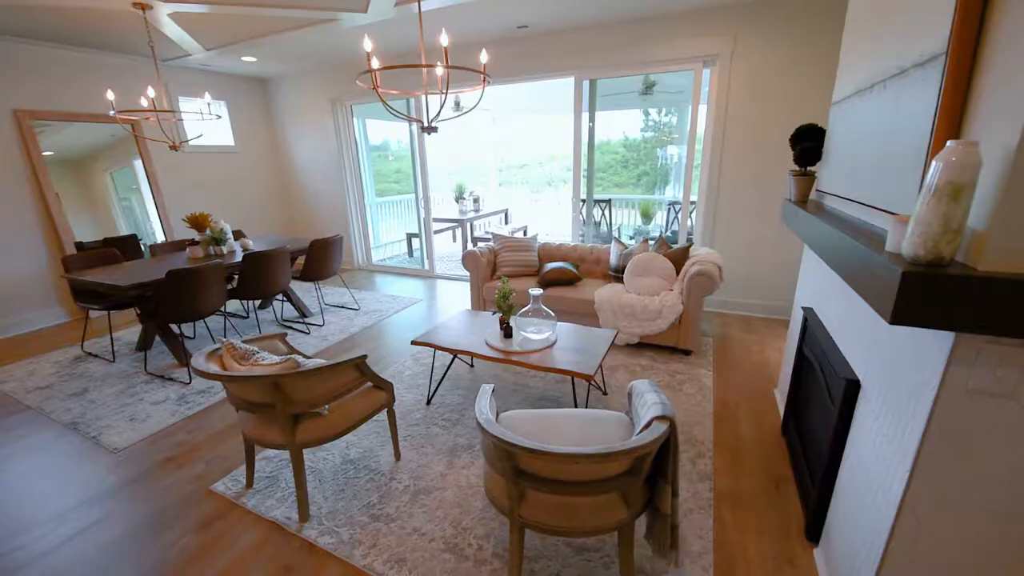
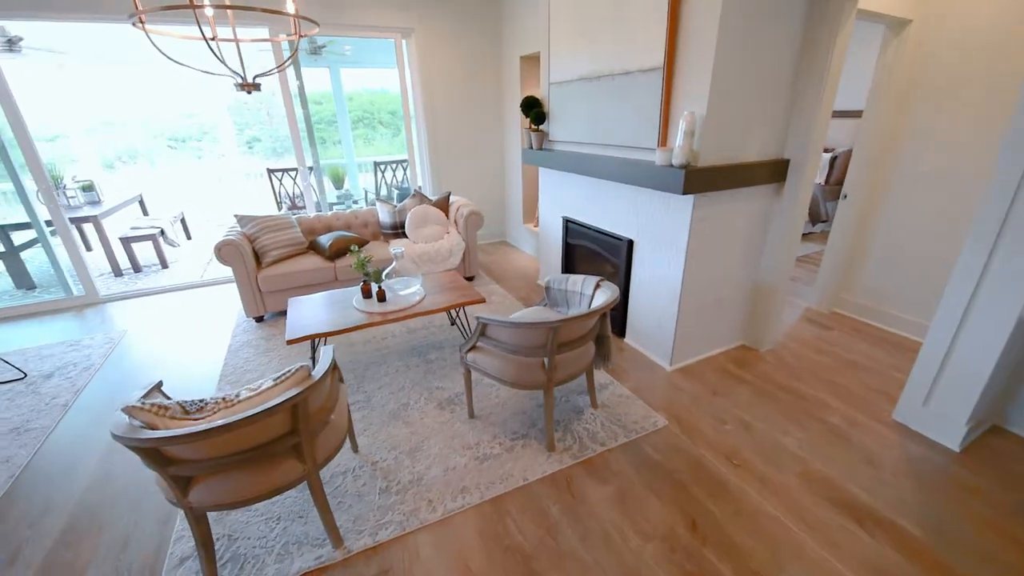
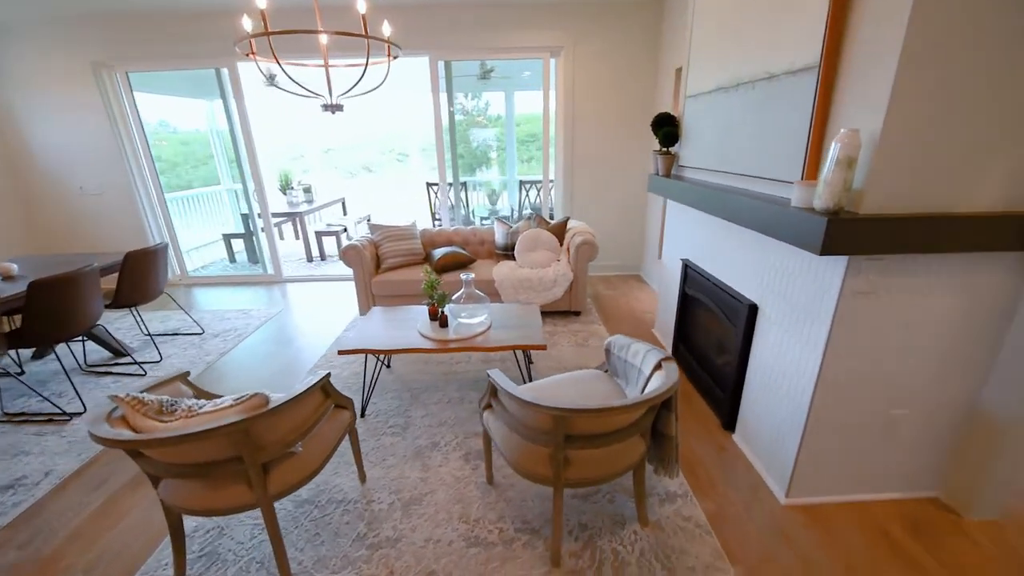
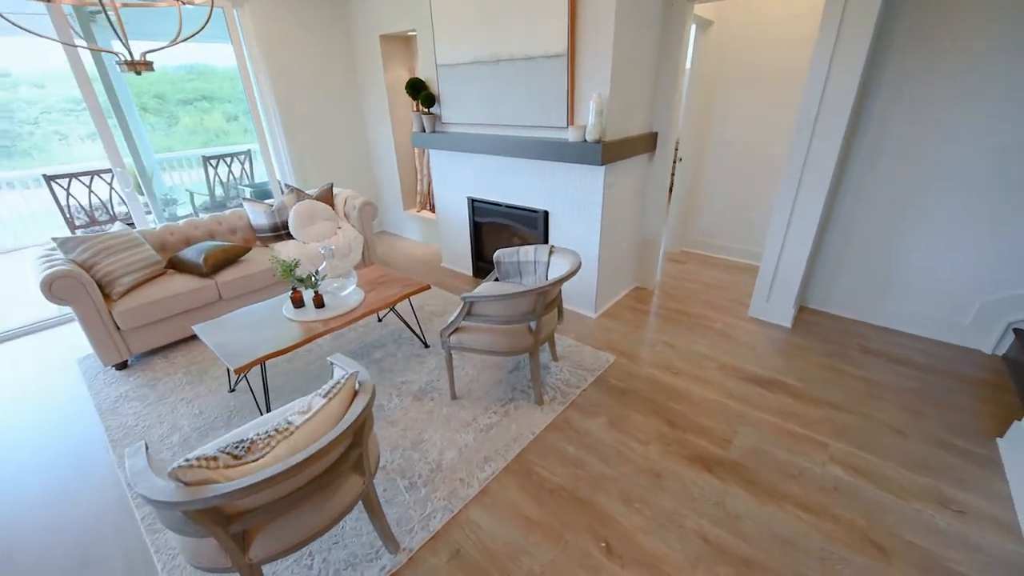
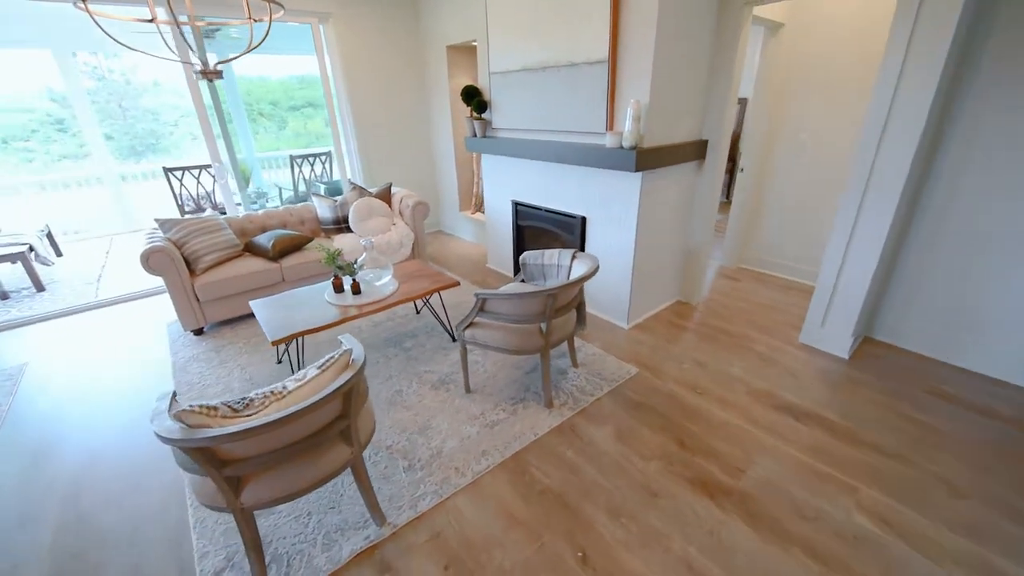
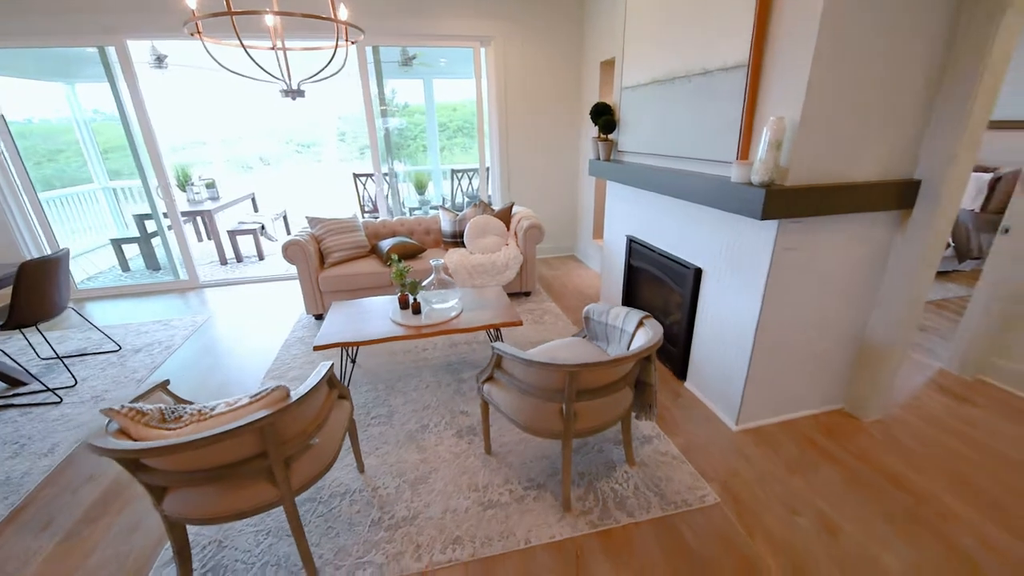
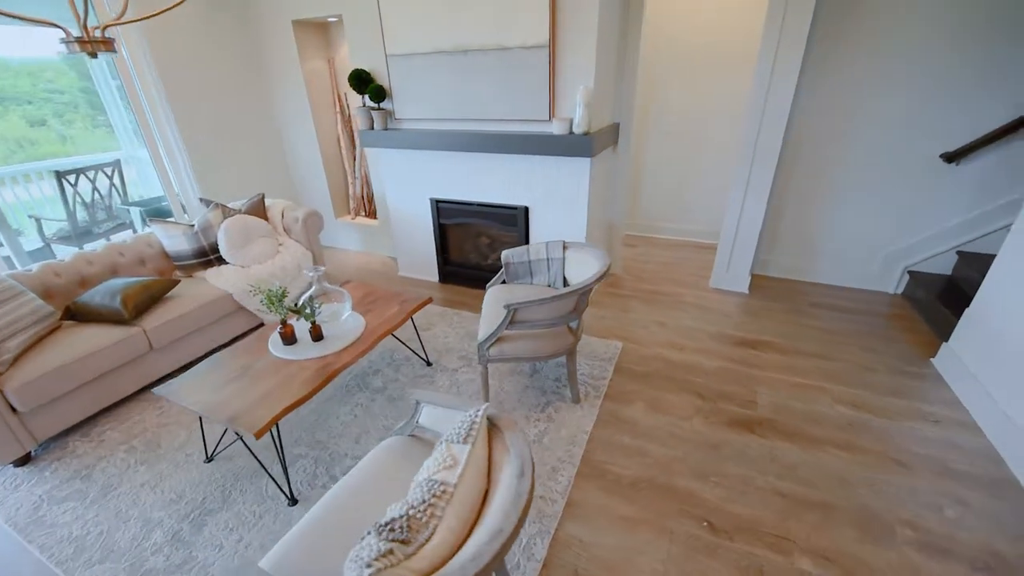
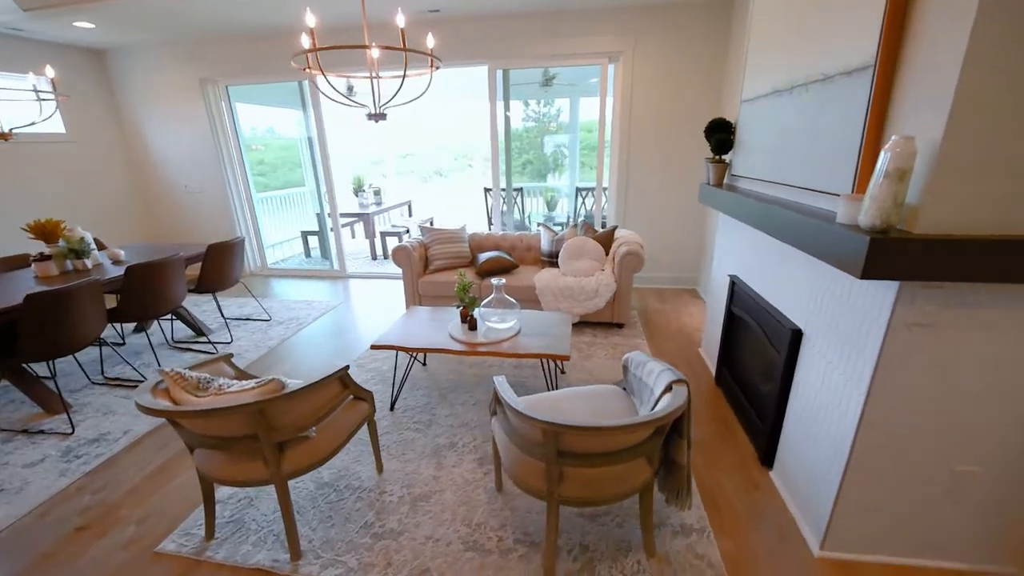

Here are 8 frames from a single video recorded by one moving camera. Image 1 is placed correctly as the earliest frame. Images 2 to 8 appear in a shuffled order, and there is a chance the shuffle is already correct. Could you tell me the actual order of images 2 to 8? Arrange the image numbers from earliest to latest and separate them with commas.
8, 3, 6, 2, 5, 4, 7
